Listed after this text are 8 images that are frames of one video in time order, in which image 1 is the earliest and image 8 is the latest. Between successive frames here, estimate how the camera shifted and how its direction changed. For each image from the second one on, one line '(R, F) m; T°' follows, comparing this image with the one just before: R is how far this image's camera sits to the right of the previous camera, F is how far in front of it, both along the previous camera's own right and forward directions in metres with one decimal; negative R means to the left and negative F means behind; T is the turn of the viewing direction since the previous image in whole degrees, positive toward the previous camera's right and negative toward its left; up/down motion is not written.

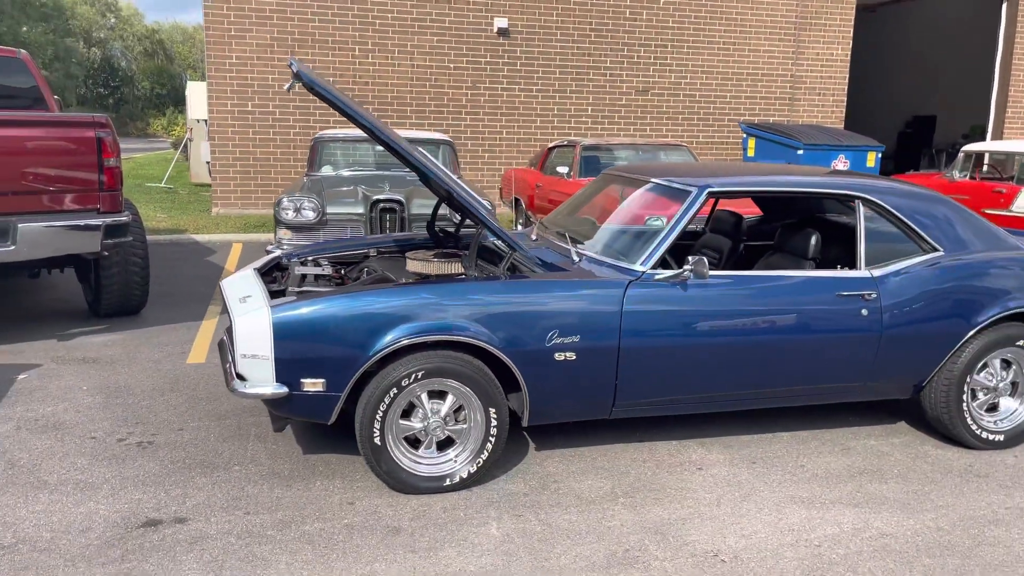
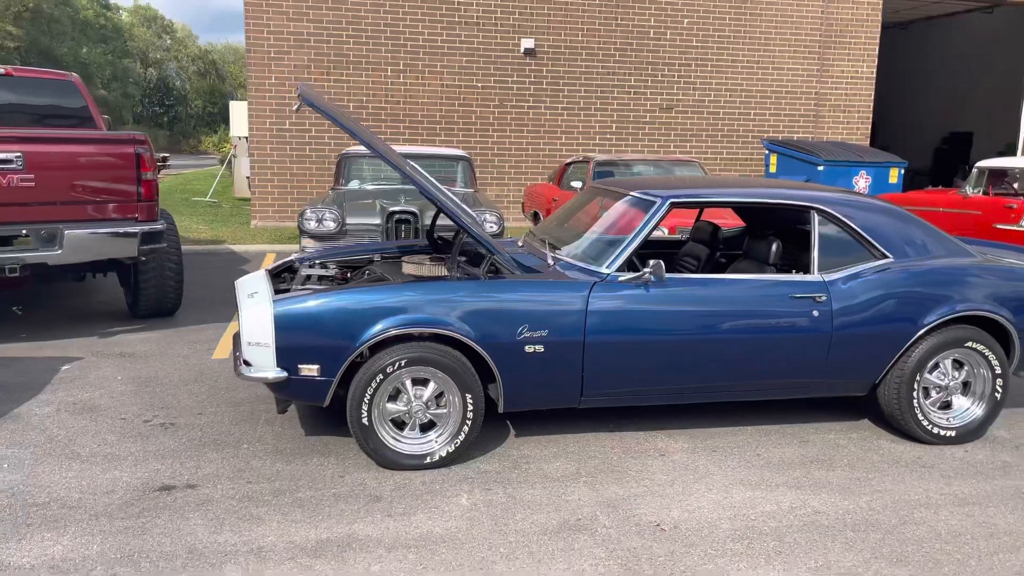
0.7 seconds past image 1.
(+0.3, -0.4) m; -3°
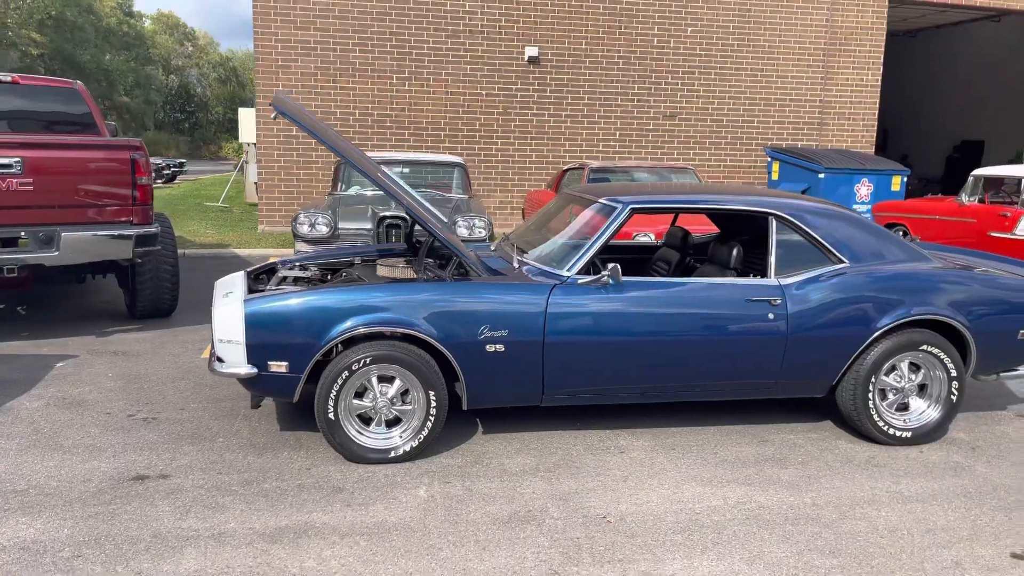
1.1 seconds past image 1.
(+0.3, -0.2) m; -1°
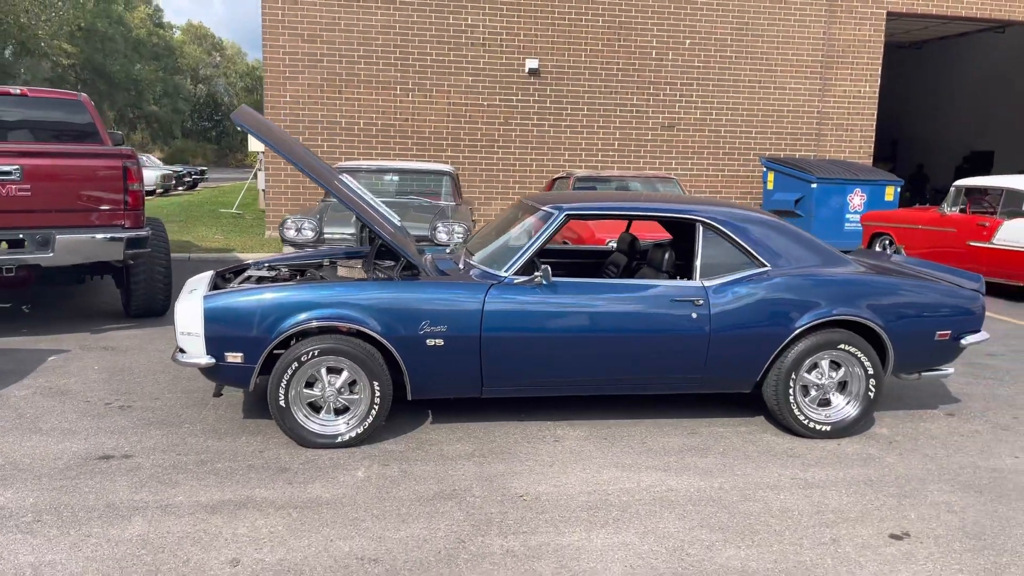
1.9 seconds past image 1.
(+0.5, -0.3) m; -2°
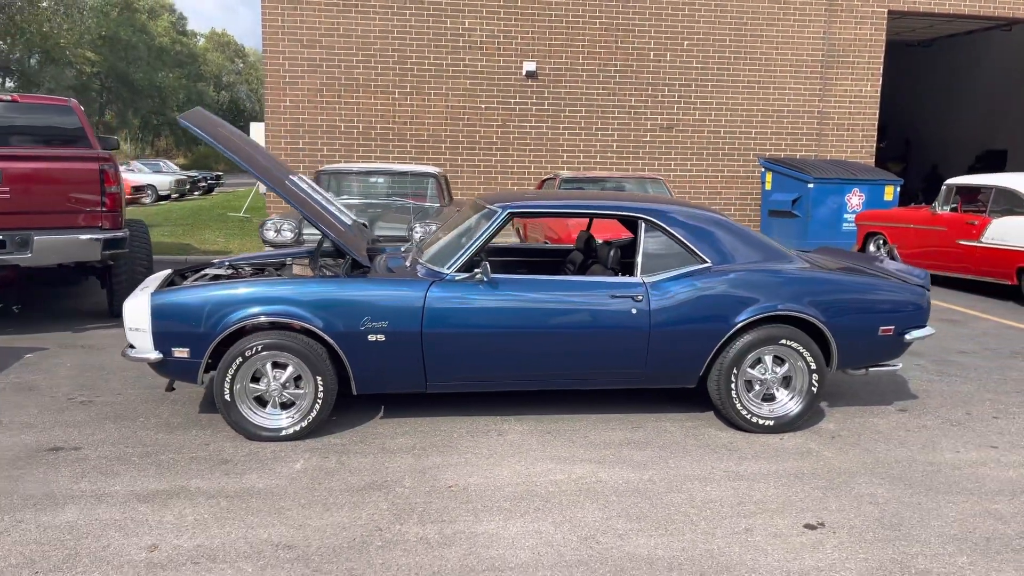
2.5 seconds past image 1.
(+0.5, -0.1) m; -2°
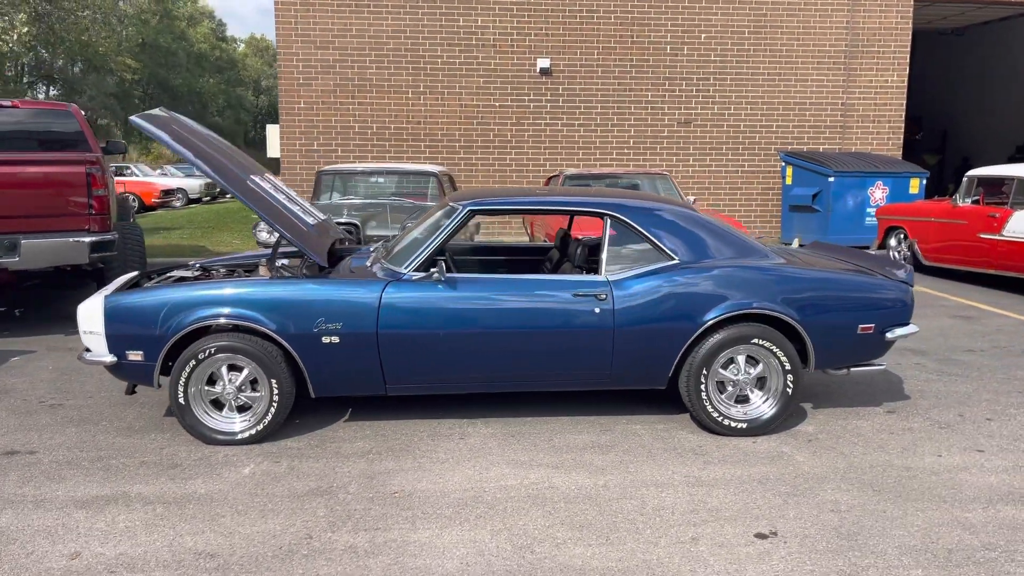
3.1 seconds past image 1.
(+0.4, +0.1) m; -3°
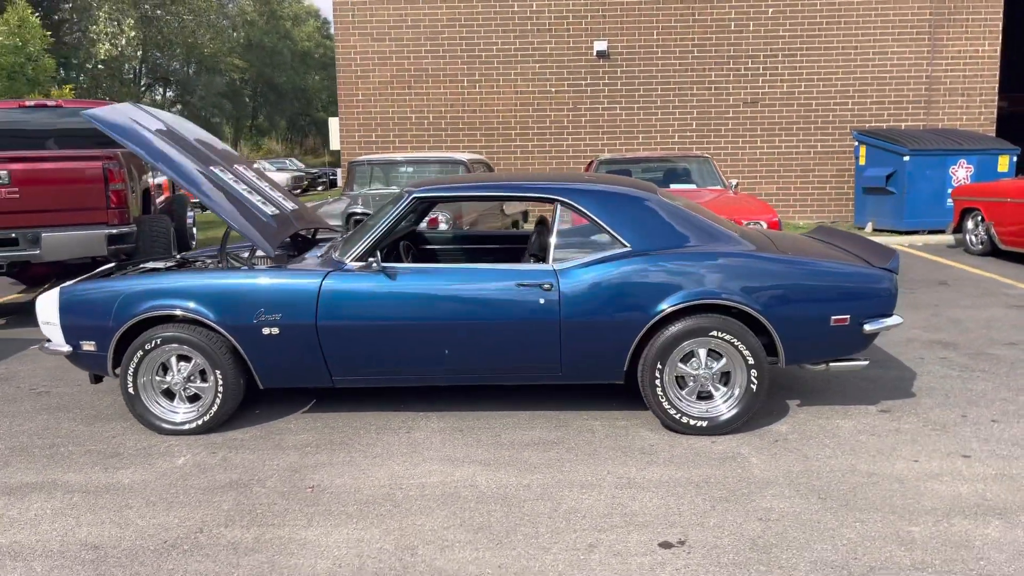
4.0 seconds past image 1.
(+0.8, +0.2) m; -7°
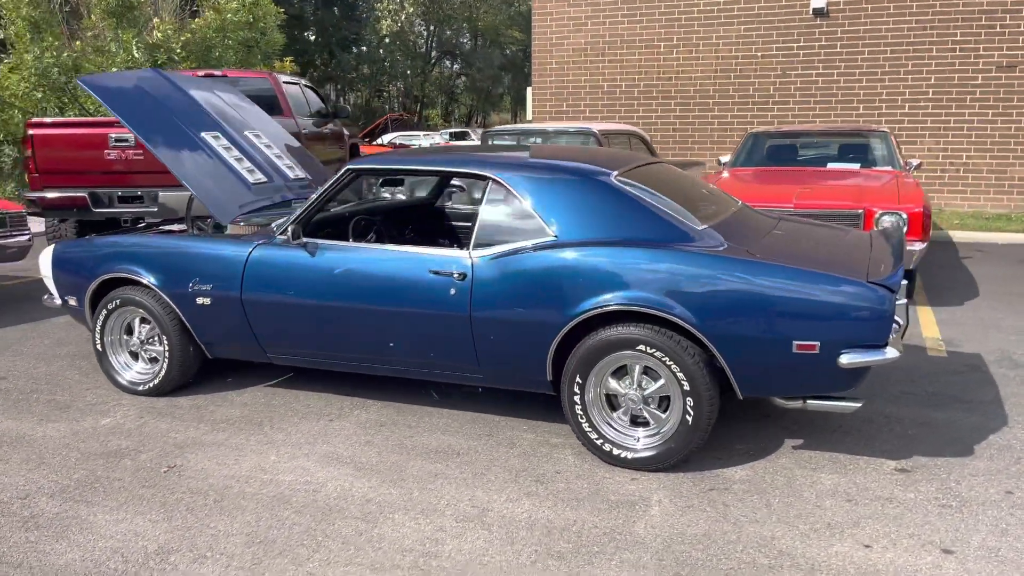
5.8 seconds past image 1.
(+1.6, +0.8) m; -19°
